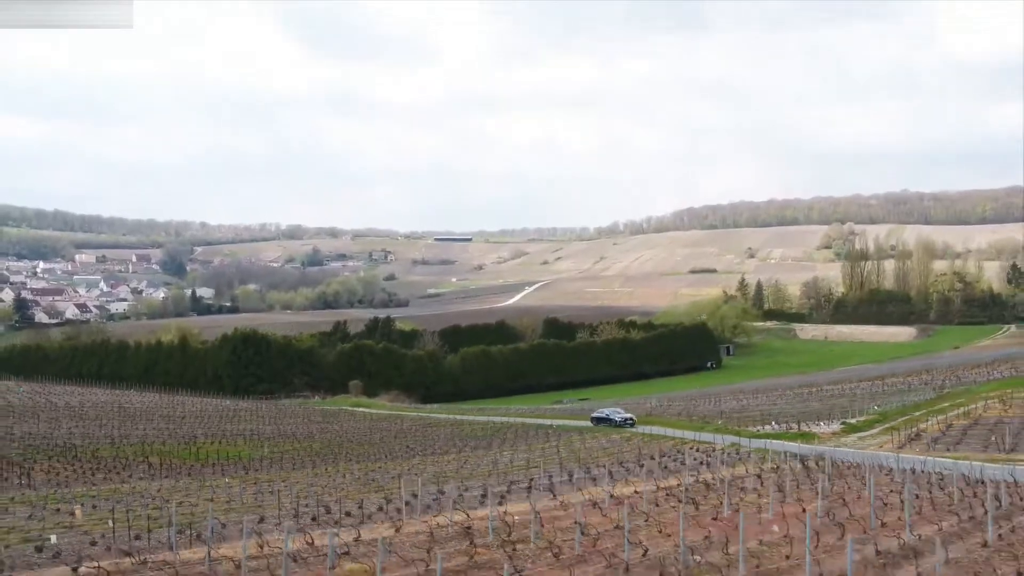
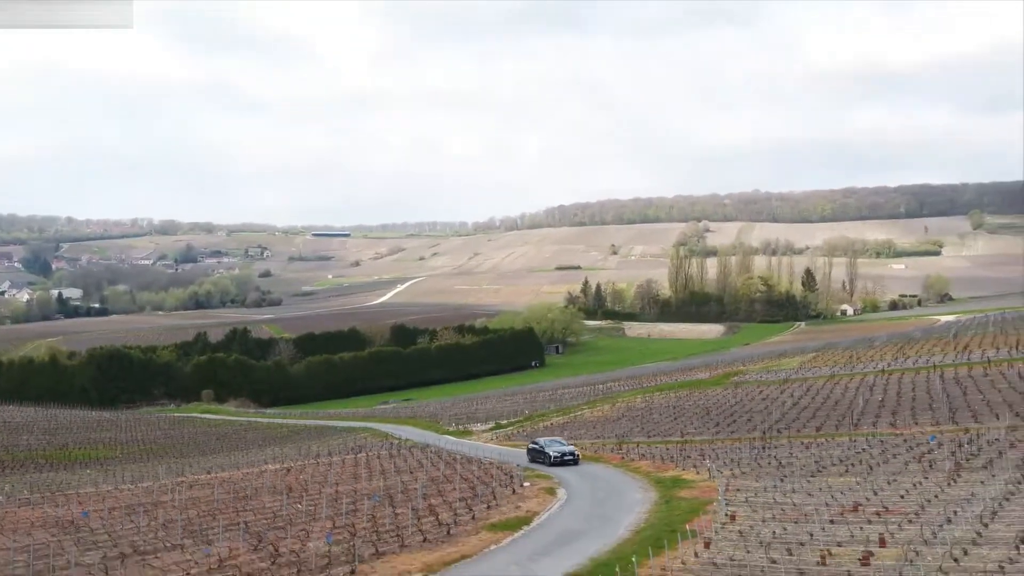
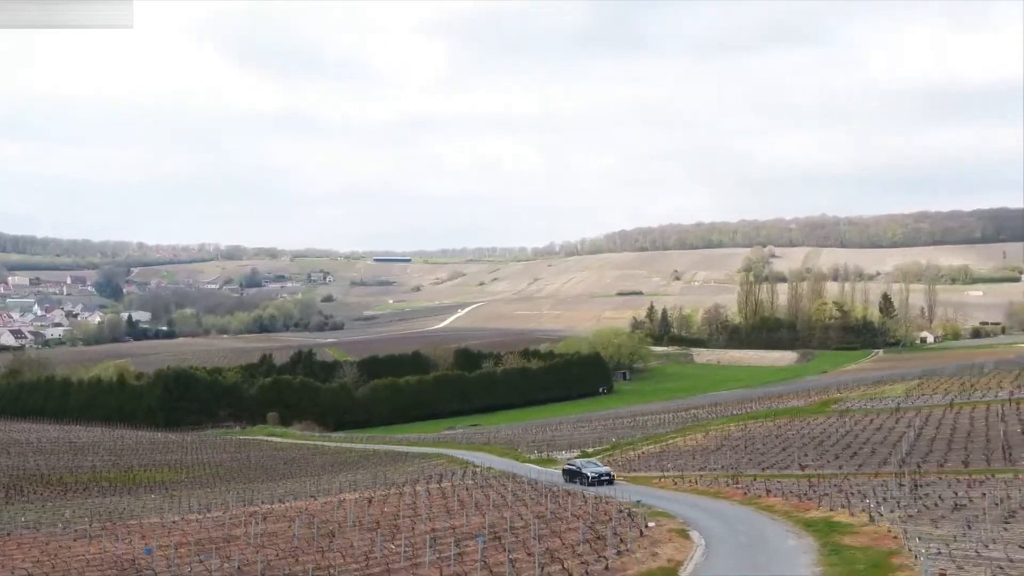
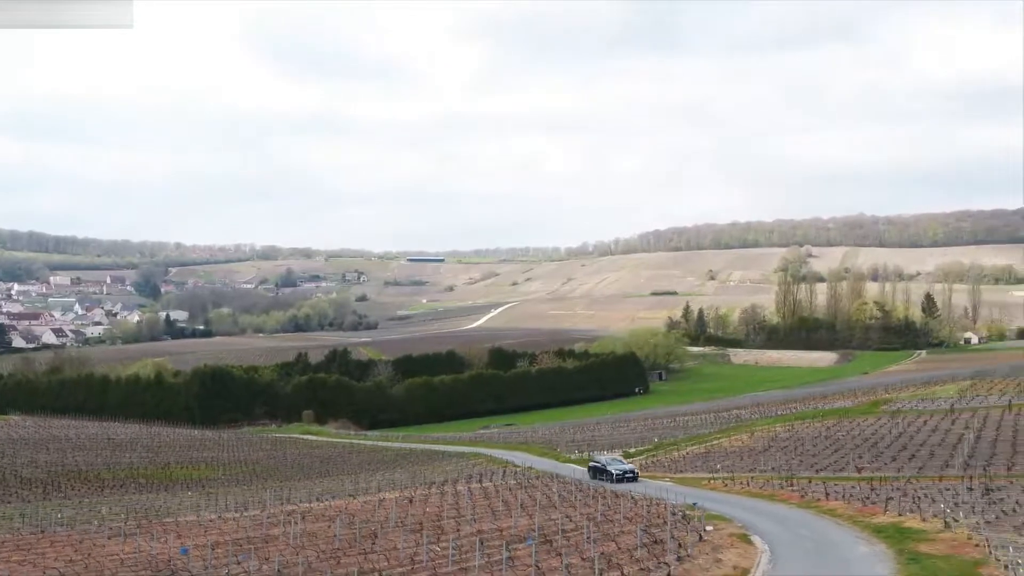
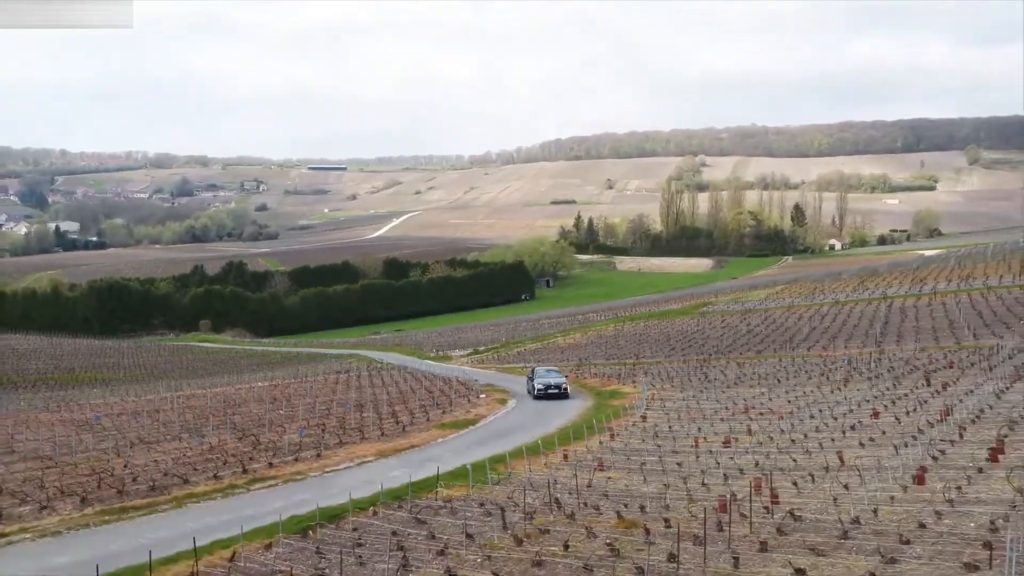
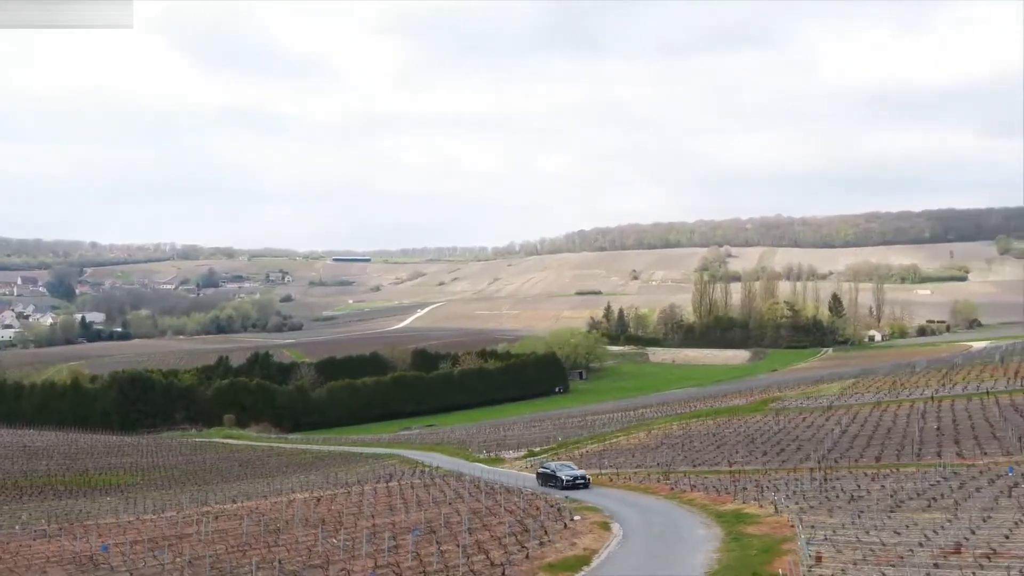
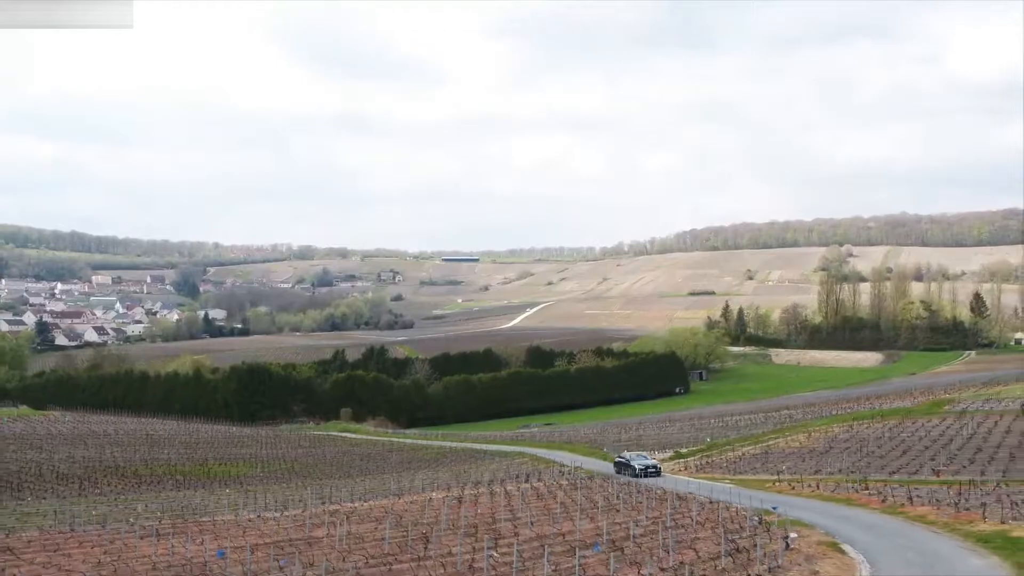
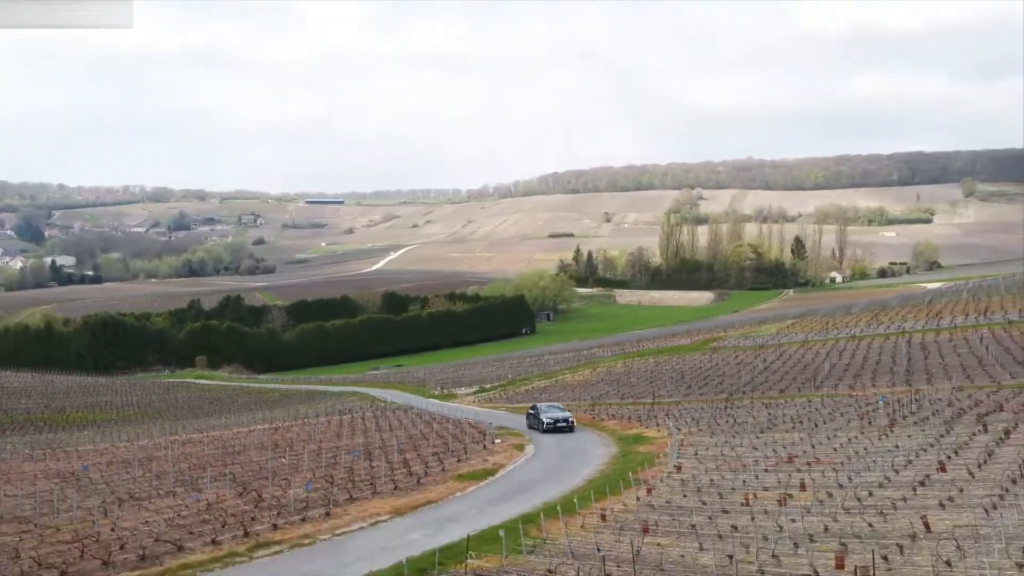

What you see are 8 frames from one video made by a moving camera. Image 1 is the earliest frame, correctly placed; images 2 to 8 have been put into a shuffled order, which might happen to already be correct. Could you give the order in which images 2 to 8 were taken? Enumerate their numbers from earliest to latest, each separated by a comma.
7, 4, 3, 6, 2, 8, 5
